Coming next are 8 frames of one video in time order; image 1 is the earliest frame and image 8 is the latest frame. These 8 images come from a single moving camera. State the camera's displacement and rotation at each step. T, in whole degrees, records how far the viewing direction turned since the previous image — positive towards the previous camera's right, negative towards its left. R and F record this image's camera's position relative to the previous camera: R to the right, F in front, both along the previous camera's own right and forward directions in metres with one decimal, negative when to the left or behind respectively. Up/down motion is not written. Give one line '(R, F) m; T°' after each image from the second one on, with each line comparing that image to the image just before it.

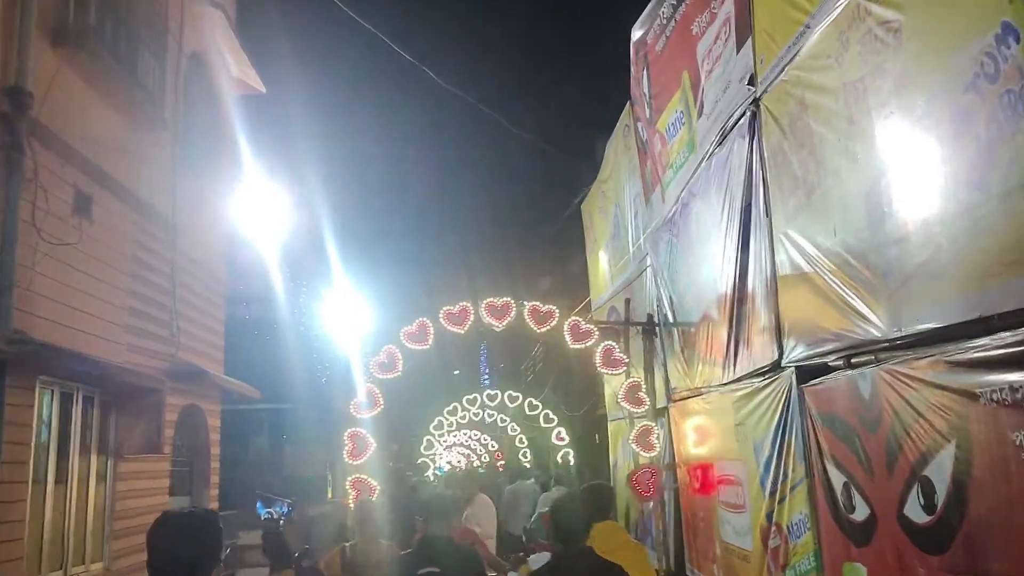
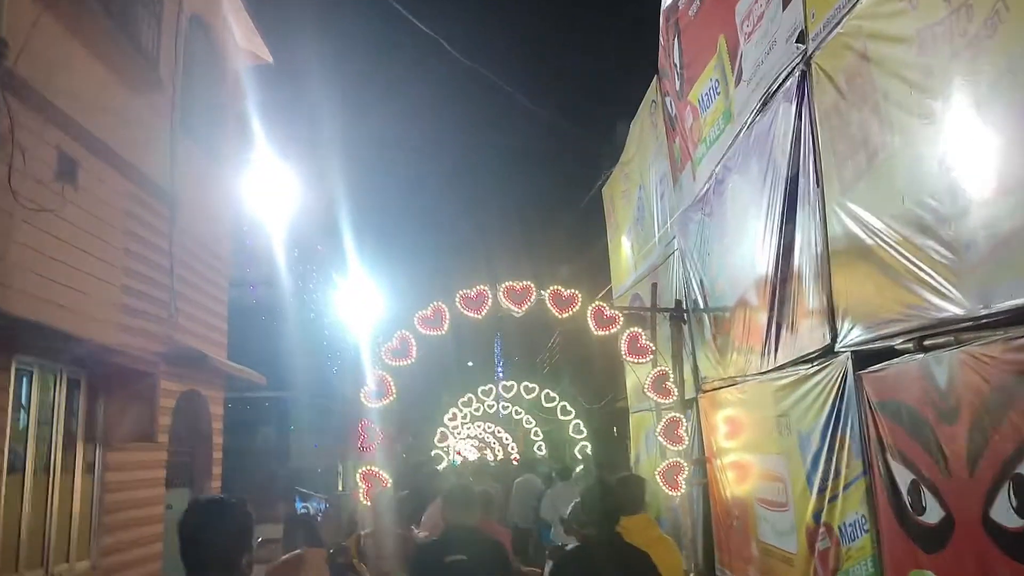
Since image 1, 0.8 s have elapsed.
(-0.1, +0.5) m; -1°
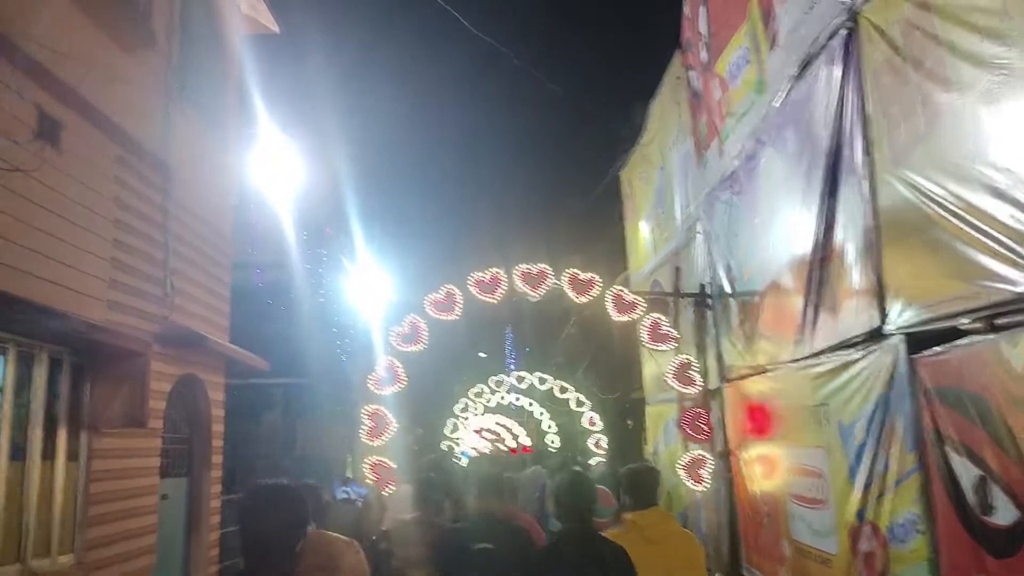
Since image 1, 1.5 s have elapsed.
(0.0, +0.4) m; -1°
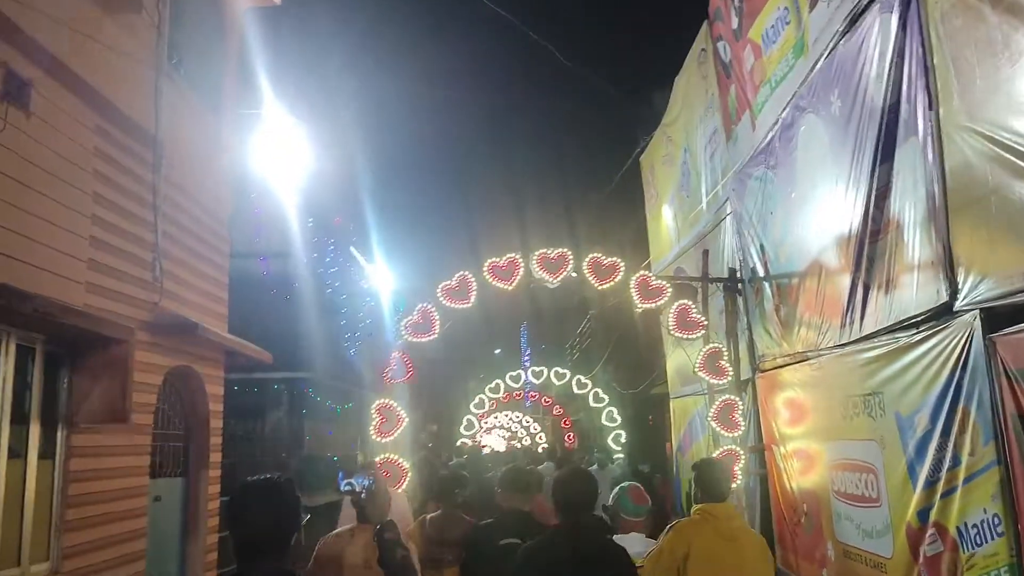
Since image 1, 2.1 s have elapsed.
(0.0, +0.5) m; -1°
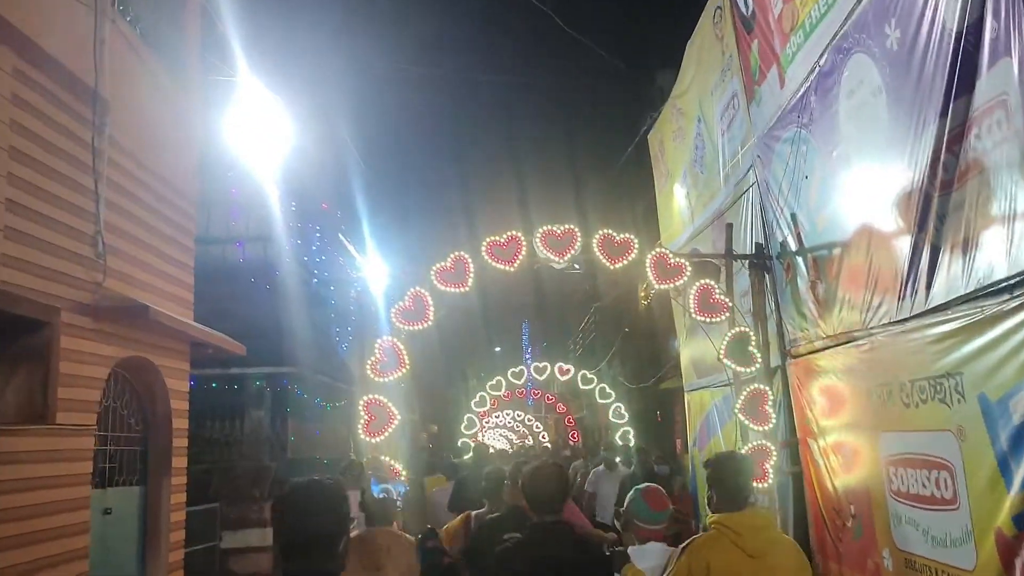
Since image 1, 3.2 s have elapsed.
(0.0, +0.9) m; 0°
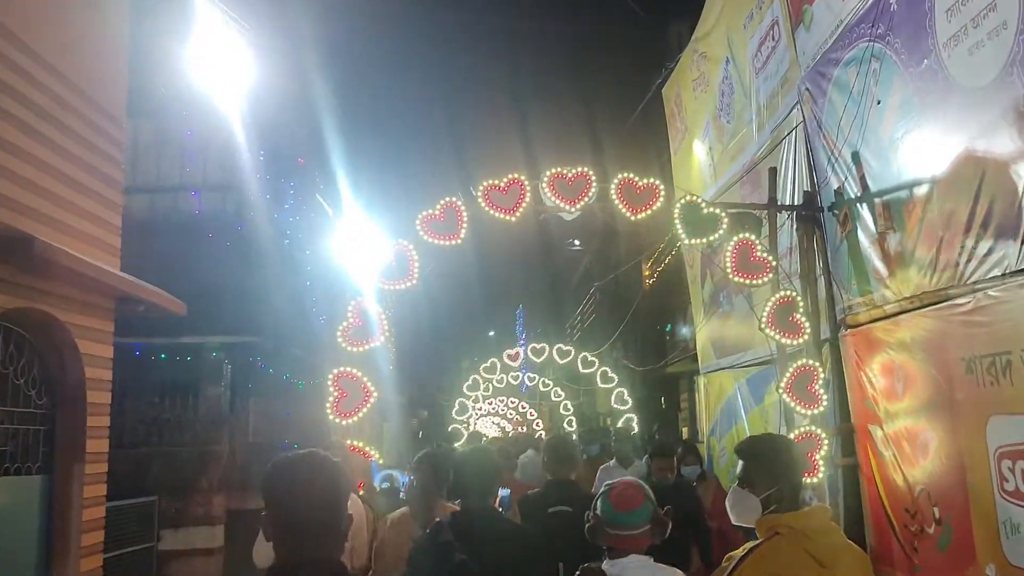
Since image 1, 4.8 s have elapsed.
(0.0, +1.2) m; 0°
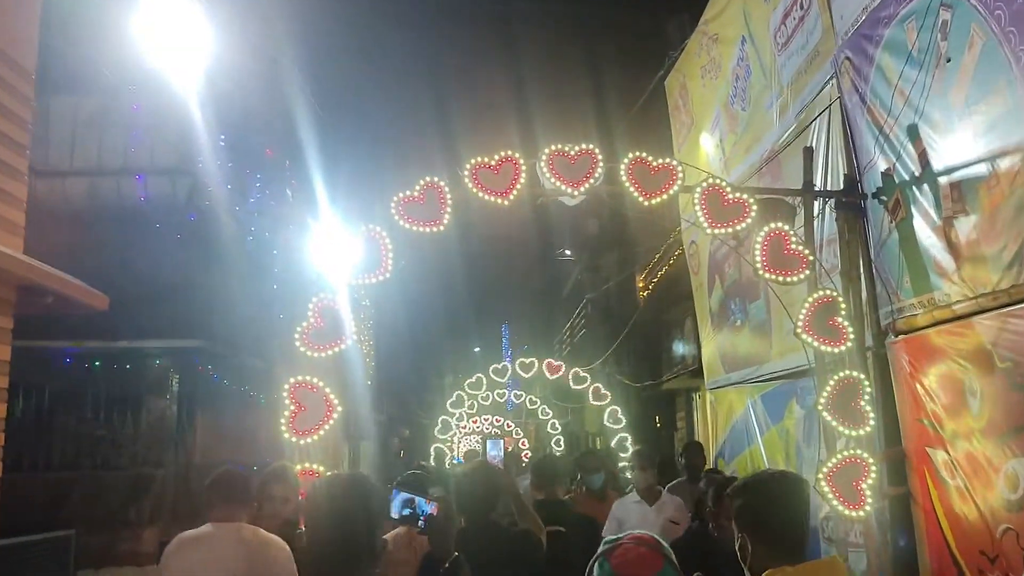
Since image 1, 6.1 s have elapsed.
(0.0, +1.0) m; +1°
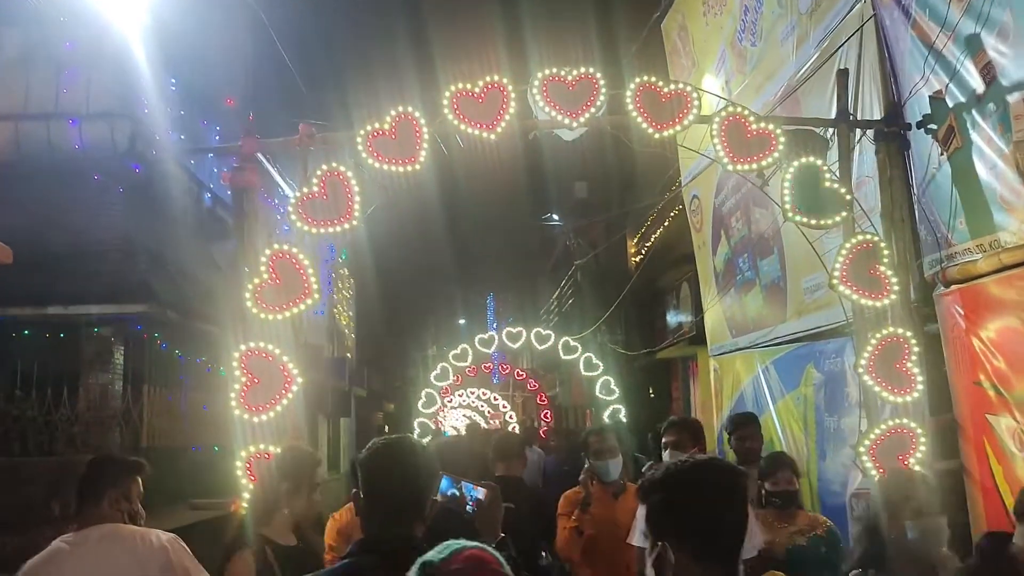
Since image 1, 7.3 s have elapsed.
(0.0, +0.8) m; +1°
